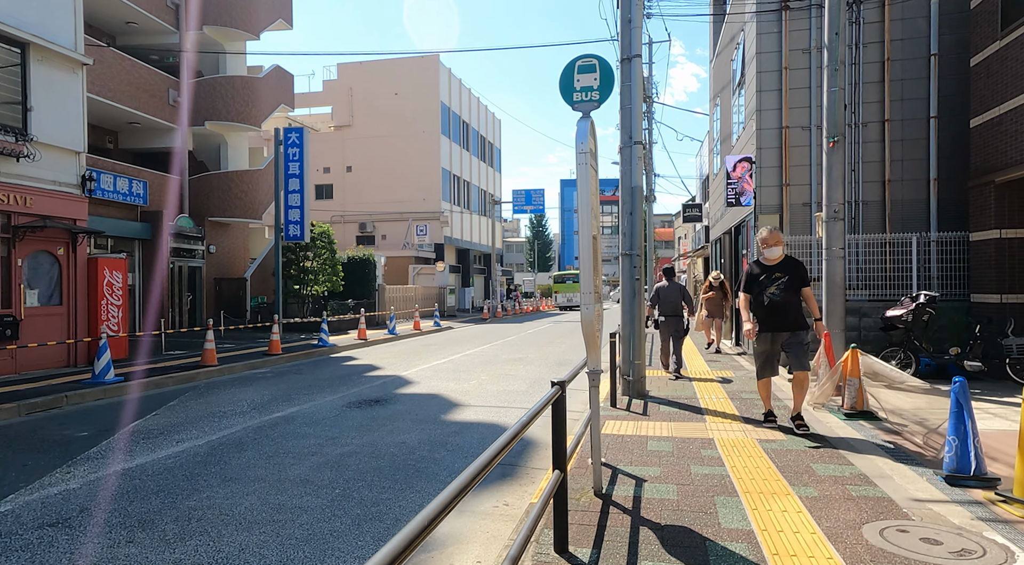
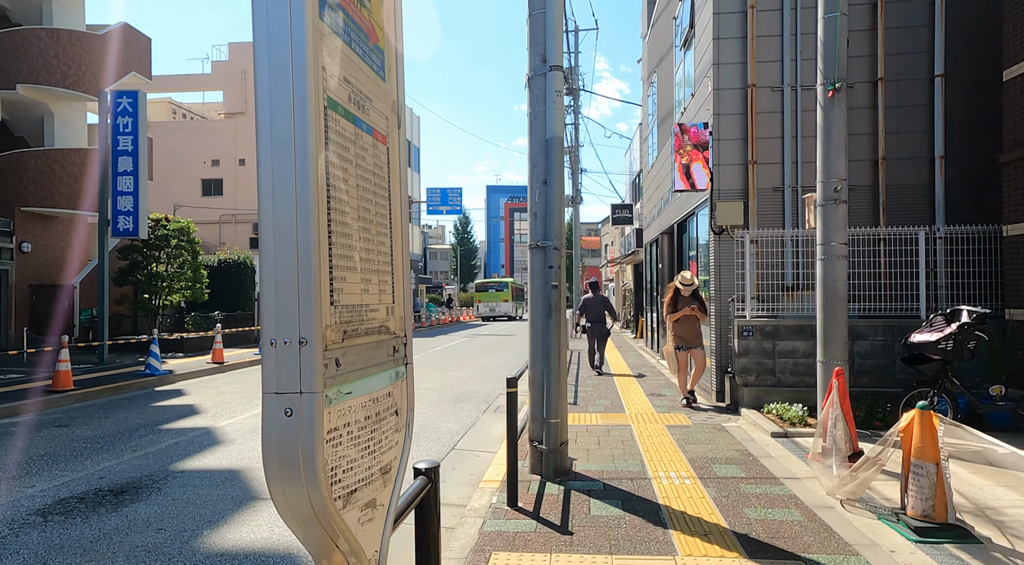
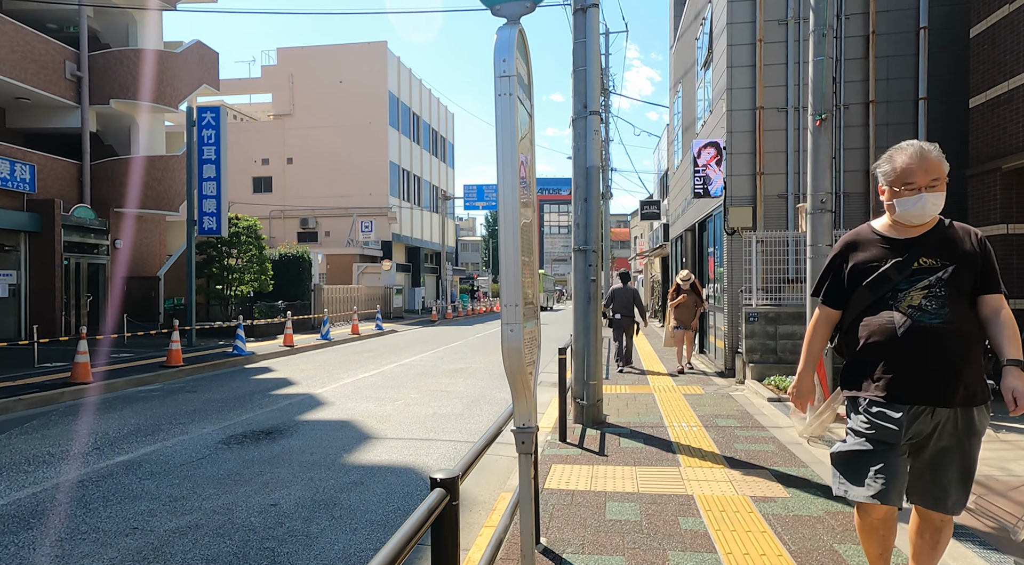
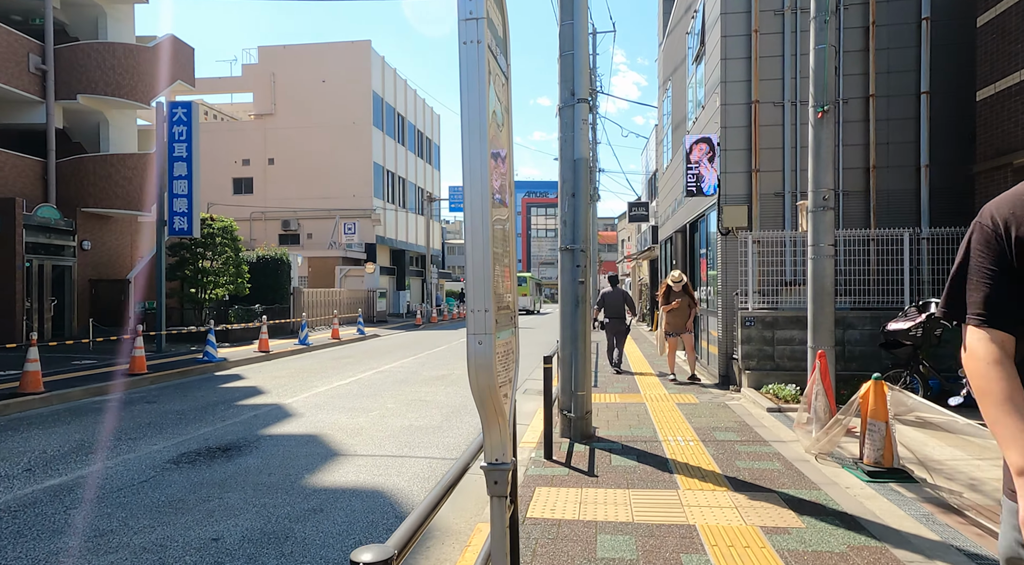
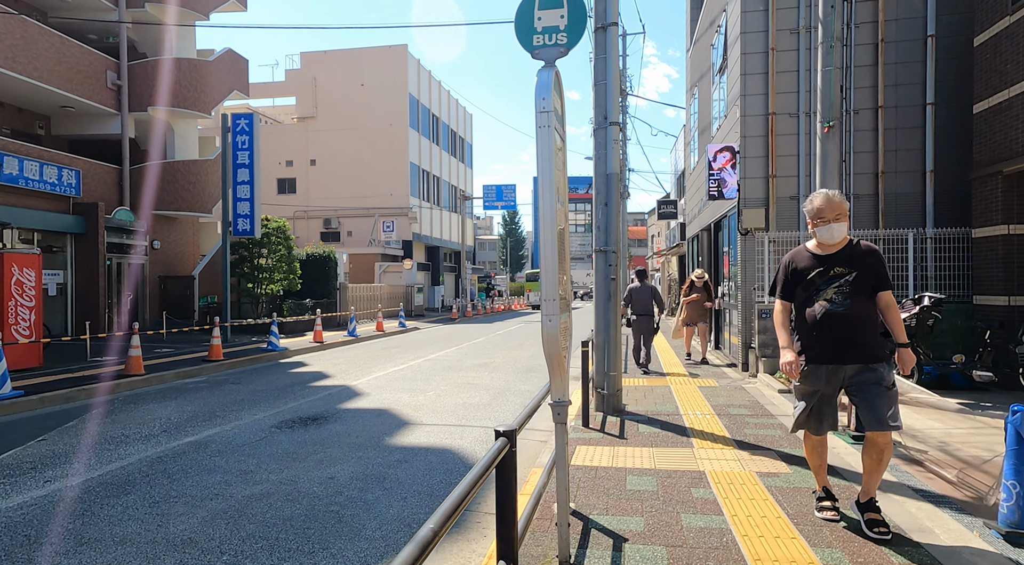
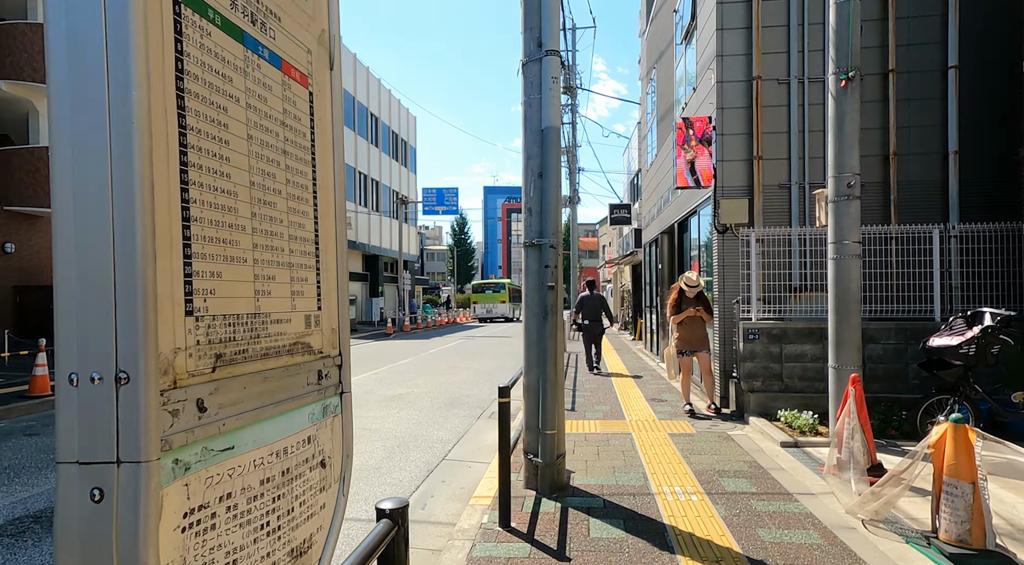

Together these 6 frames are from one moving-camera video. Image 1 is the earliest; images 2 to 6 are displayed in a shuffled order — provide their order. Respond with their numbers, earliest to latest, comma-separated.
5, 3, 4, 2, 6
